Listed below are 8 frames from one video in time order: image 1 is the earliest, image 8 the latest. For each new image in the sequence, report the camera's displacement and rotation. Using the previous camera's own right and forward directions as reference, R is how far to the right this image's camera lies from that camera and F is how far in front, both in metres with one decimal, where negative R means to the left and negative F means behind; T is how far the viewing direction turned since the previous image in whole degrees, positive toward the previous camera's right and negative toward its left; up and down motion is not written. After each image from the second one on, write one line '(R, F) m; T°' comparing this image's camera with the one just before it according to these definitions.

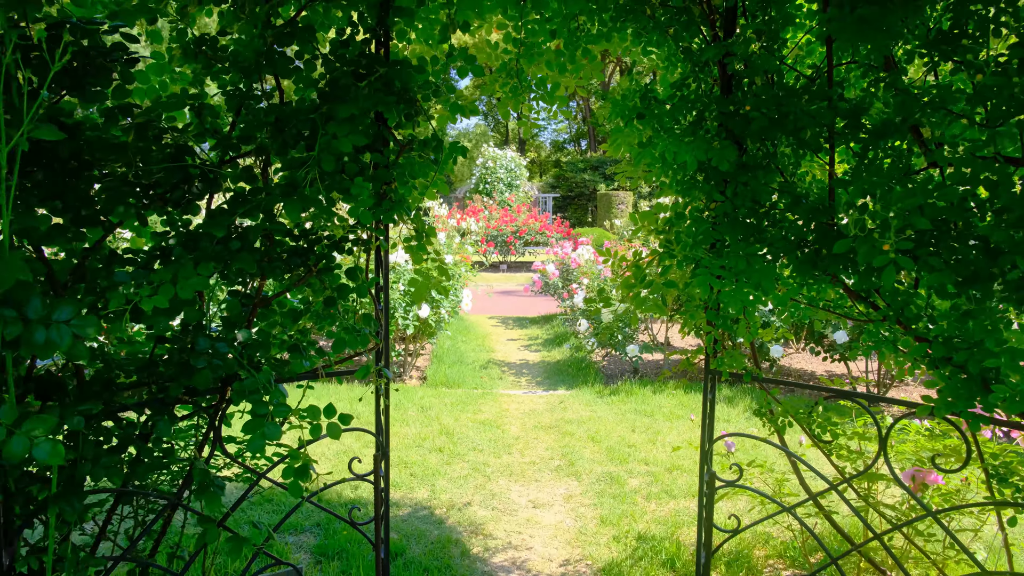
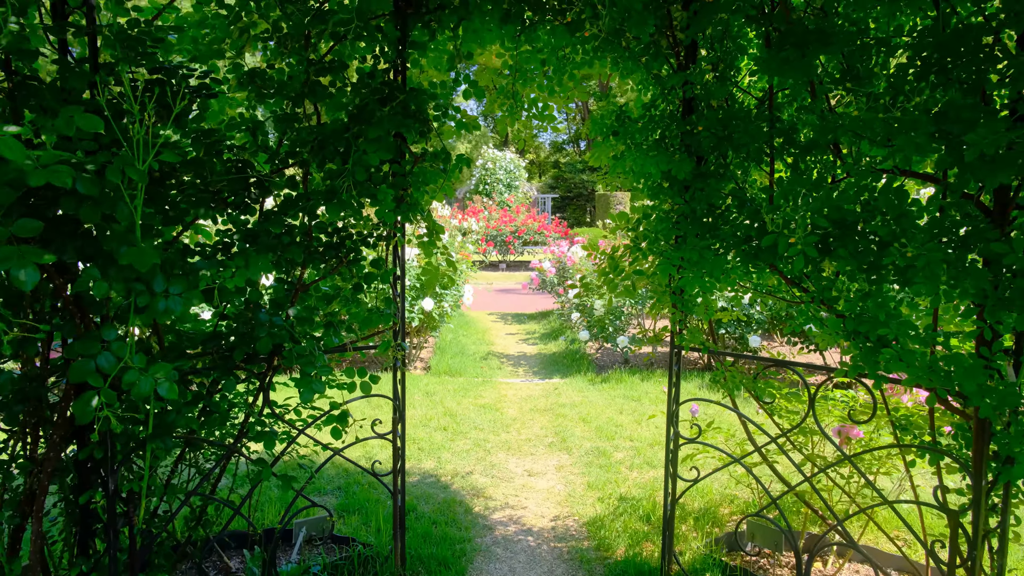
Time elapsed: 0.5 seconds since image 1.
(0.0, -0.4) m; 0°
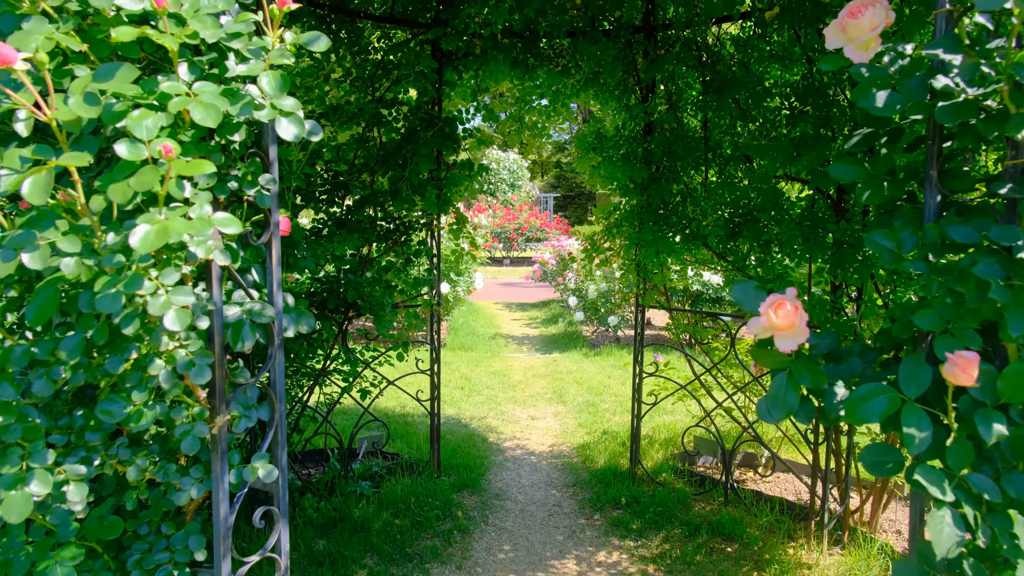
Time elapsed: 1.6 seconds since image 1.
(0.0, -0.8) m; 0°
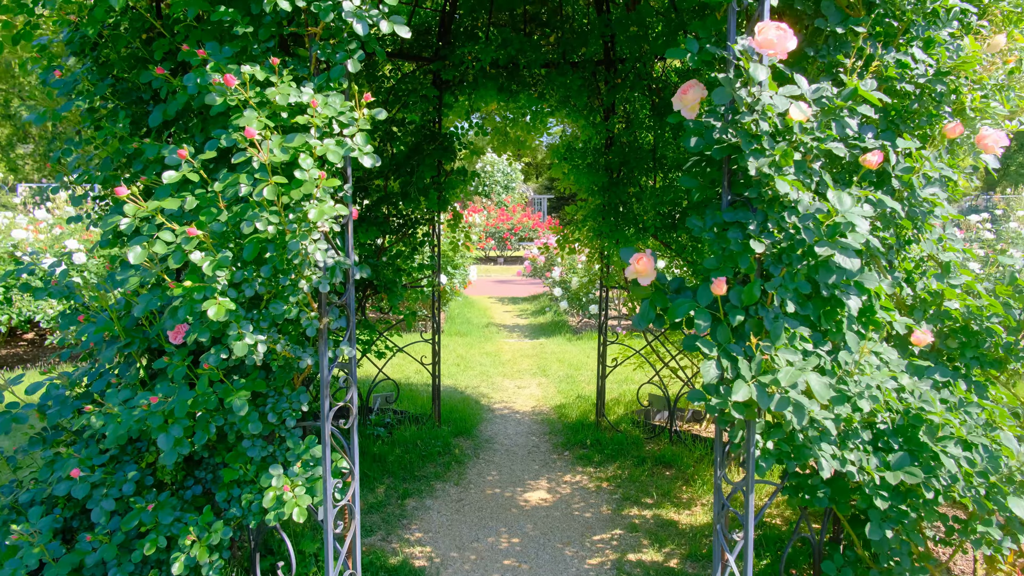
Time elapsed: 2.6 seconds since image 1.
(0.0, -0.7) m; 0°
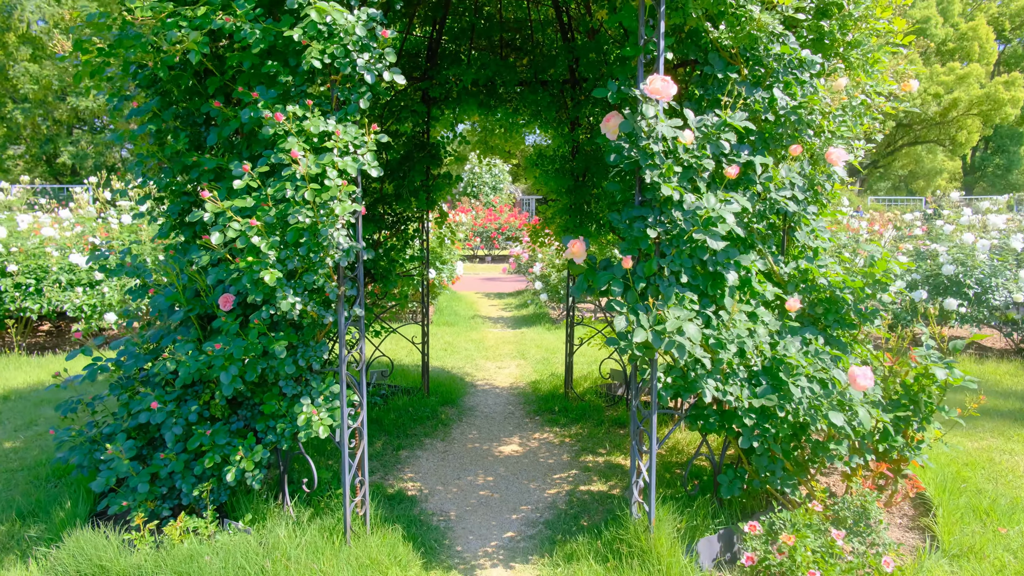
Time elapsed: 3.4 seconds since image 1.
(+0.1, -0.6) m; +1°
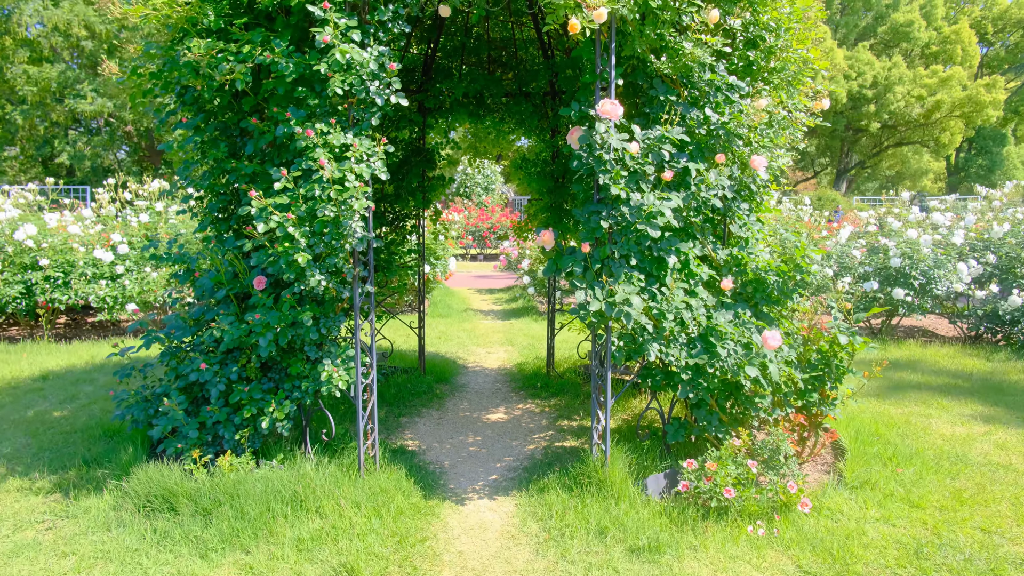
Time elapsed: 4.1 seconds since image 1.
(0.0, -0.5) m; +1°
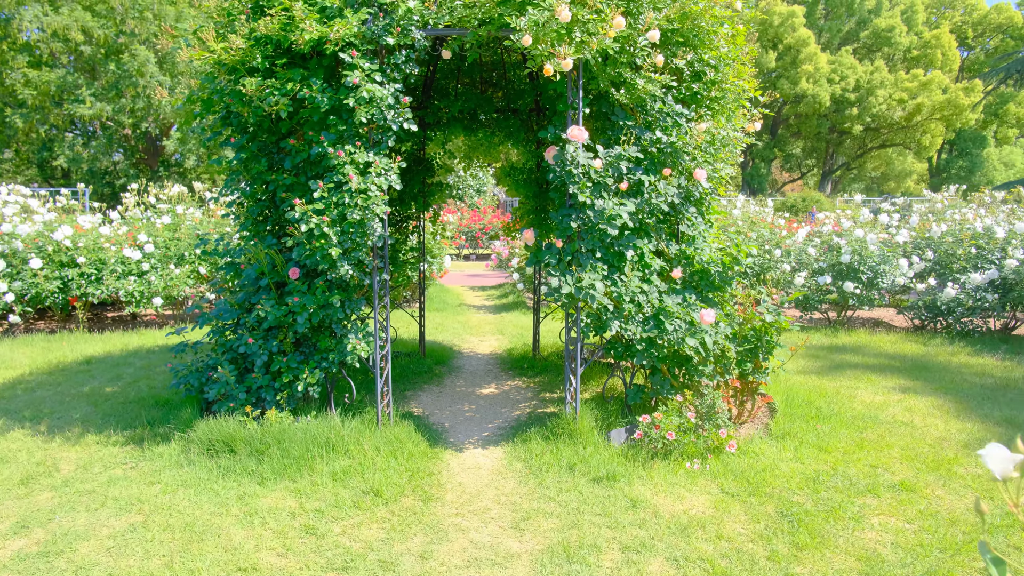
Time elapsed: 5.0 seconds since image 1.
(0.0, -0.6) m; +1°
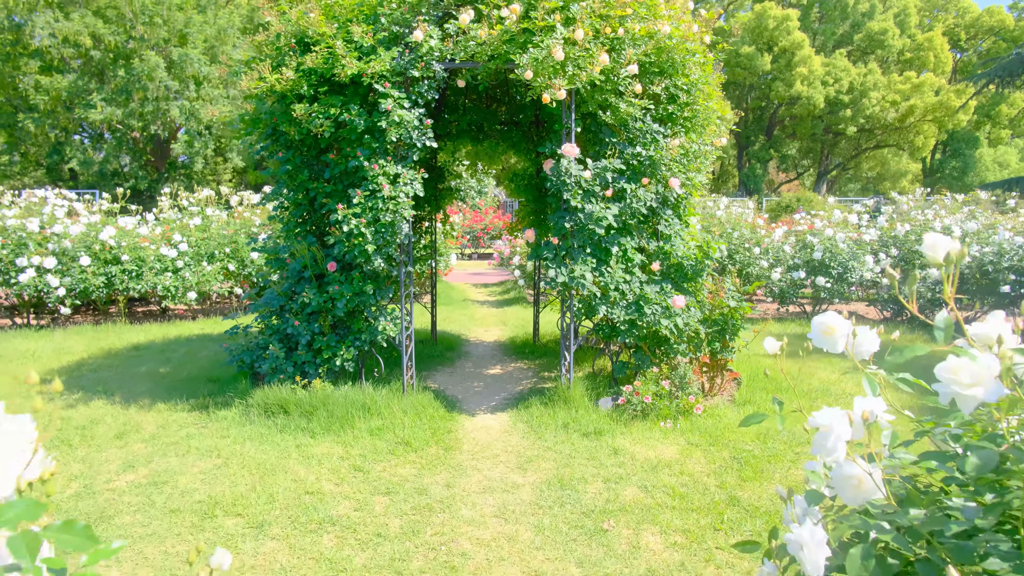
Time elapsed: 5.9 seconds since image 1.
(0.0, -0.6) m; 0°
